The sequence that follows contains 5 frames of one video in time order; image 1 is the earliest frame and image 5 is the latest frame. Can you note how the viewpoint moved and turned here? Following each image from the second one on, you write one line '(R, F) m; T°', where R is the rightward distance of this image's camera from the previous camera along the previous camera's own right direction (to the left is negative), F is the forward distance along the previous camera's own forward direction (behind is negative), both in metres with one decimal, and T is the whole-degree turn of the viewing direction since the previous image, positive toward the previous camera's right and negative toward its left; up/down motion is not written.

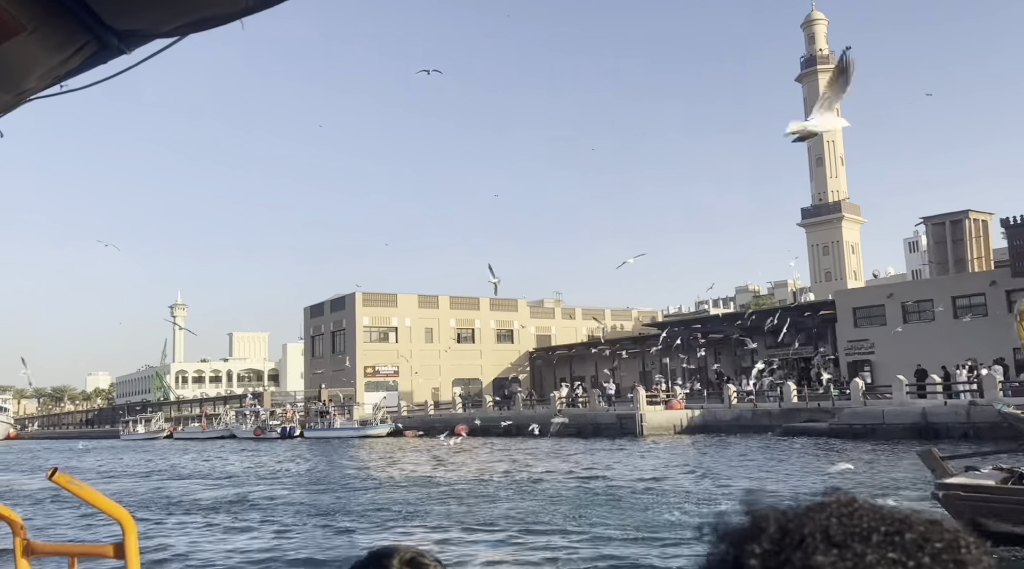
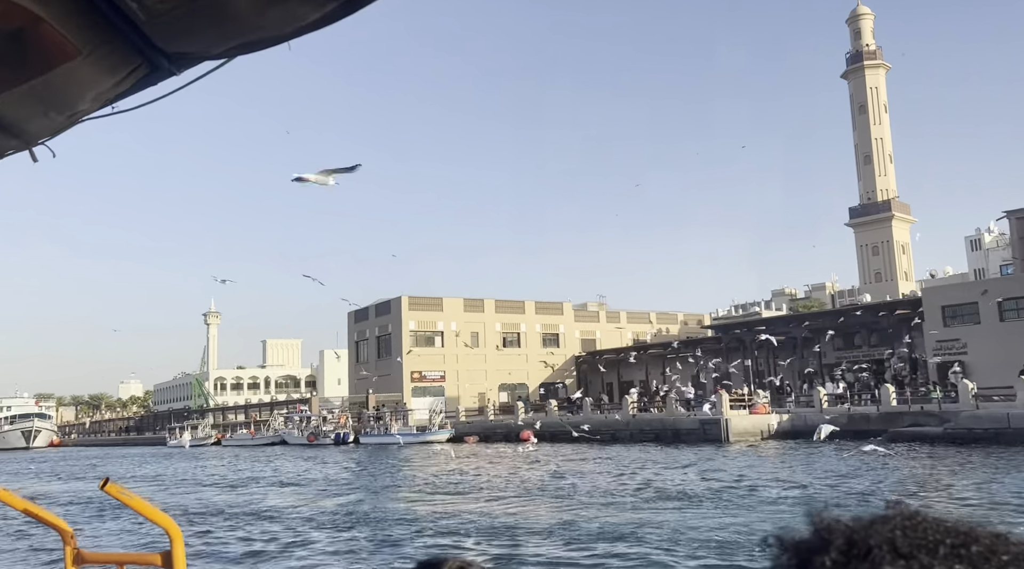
(+0.1, +0.5) m; -2°
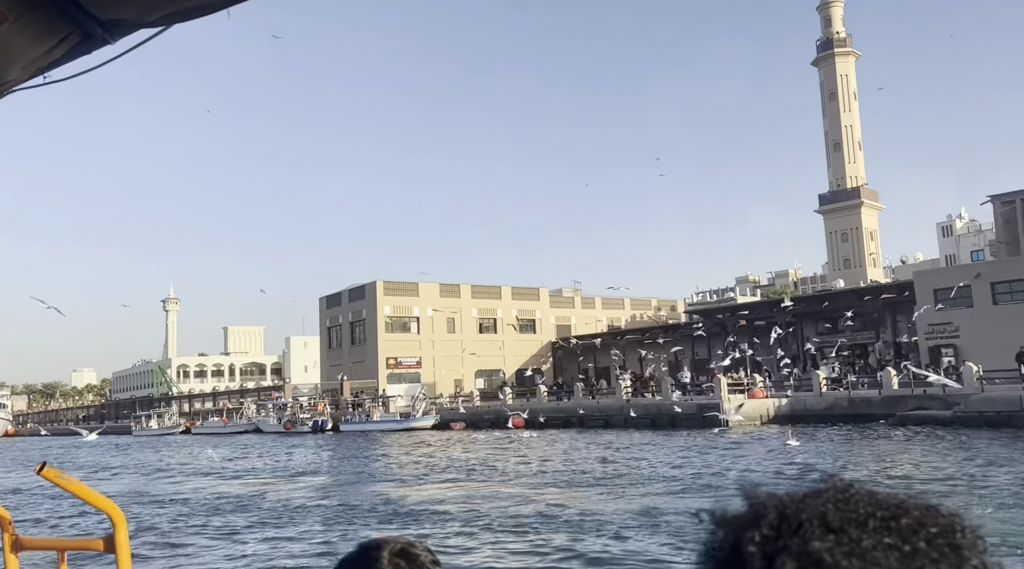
(0.0, +0.7) m; +1°
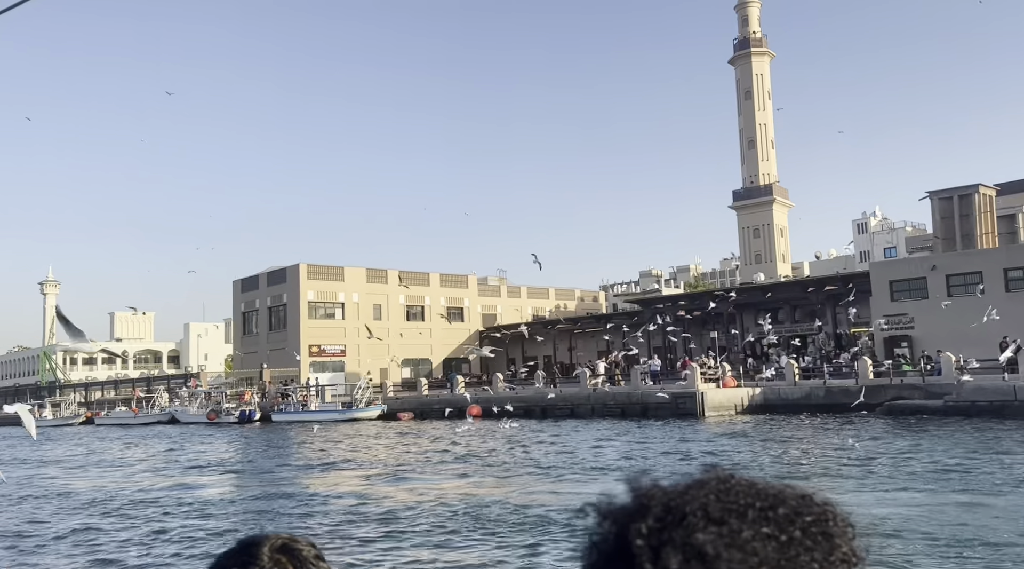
(-0.2, +1.8) m; +4°
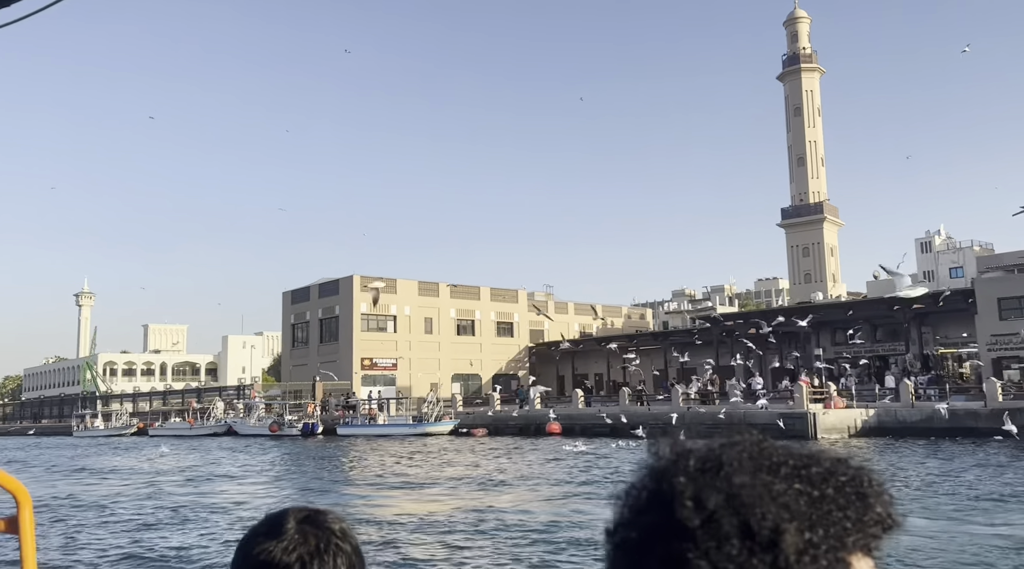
(-0.2, +1.4) m; -3°
